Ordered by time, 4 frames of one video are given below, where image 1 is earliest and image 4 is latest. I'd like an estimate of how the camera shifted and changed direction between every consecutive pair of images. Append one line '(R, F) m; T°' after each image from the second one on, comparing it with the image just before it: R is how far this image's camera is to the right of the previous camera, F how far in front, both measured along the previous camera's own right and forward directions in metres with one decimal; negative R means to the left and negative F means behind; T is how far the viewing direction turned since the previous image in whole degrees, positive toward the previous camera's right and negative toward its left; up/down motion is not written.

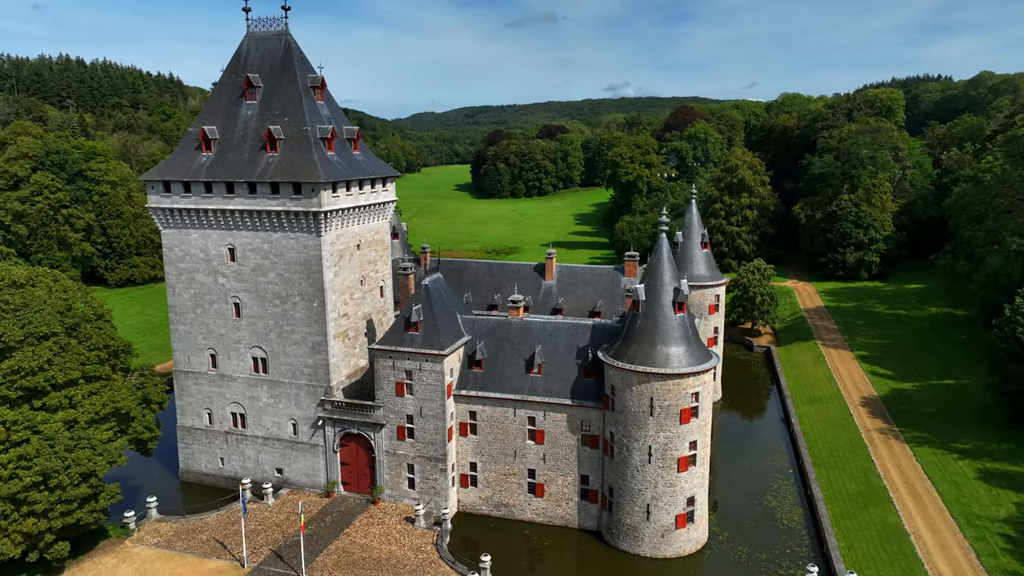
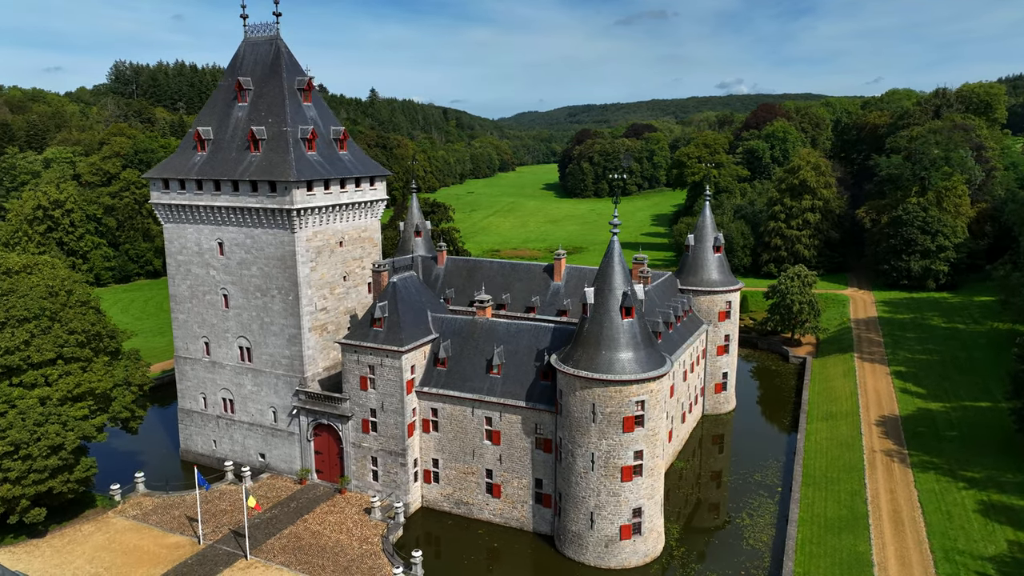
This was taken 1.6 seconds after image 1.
(+5.7, +0.4) m; -8°
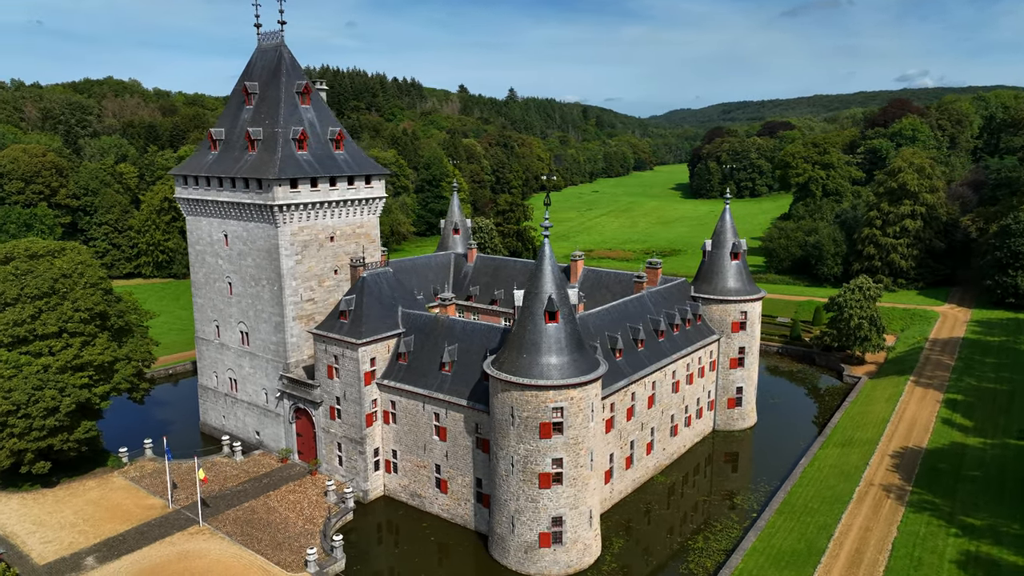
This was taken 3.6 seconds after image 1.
(+7.9, +0.8) m; -12°
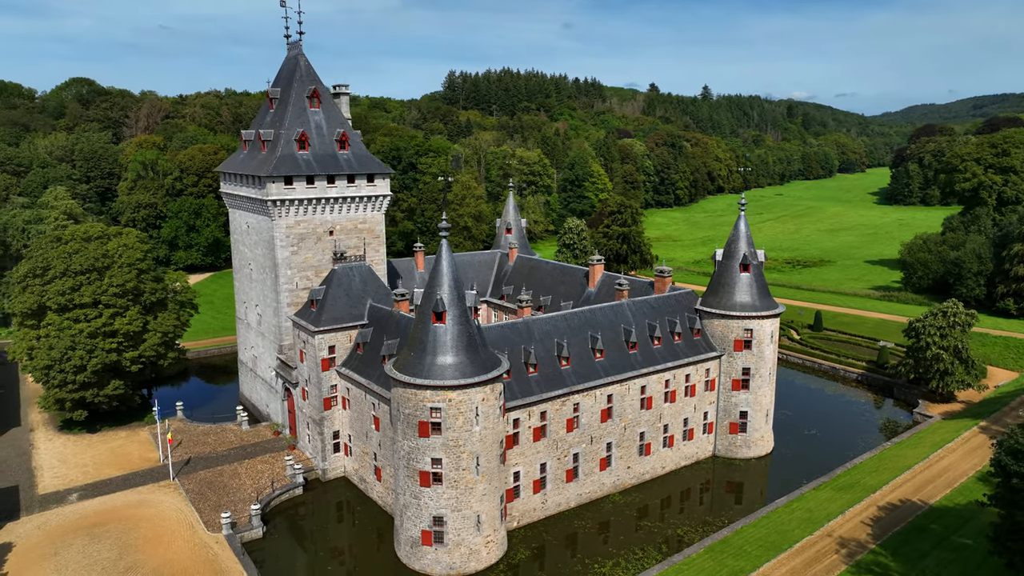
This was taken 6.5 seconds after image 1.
(+11.0, +1.6) m; -16°
